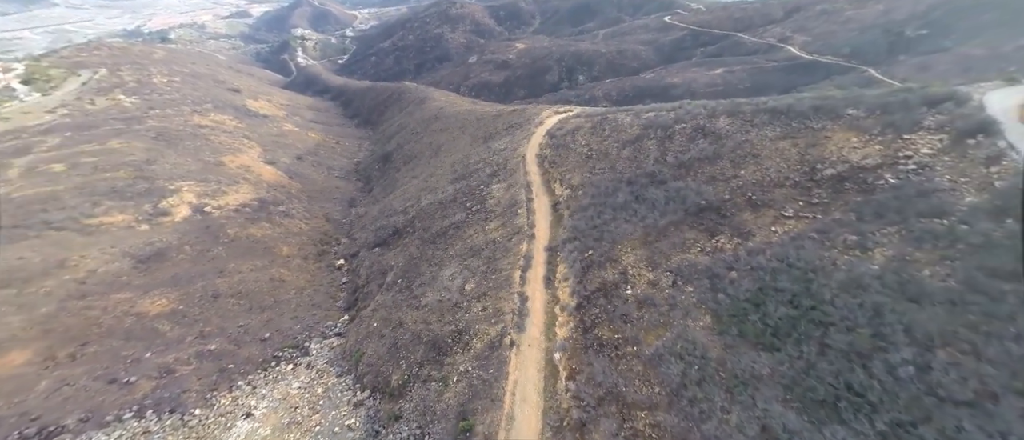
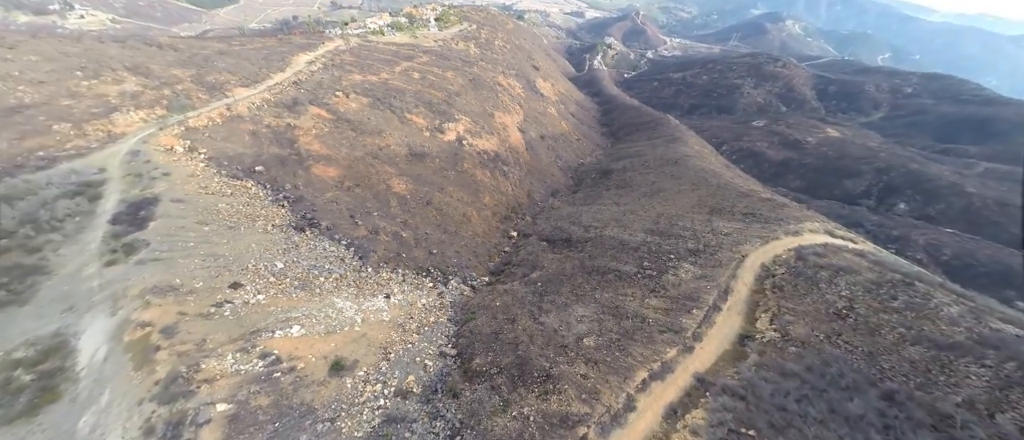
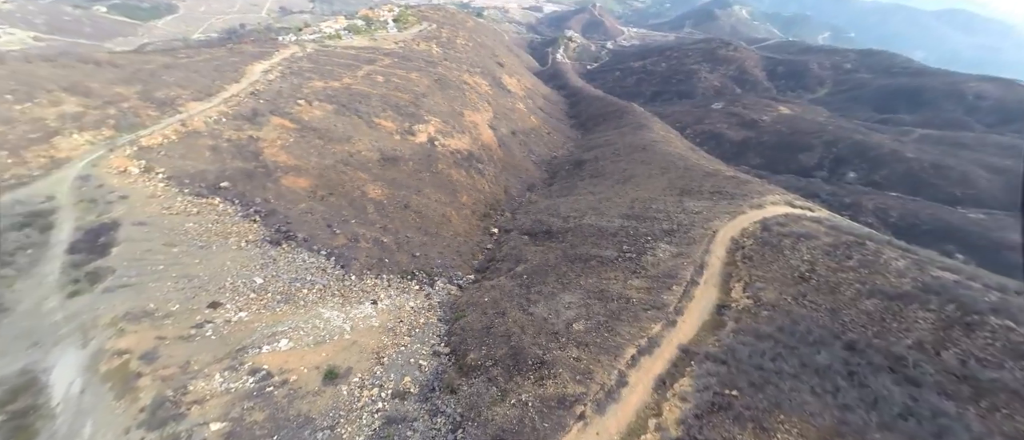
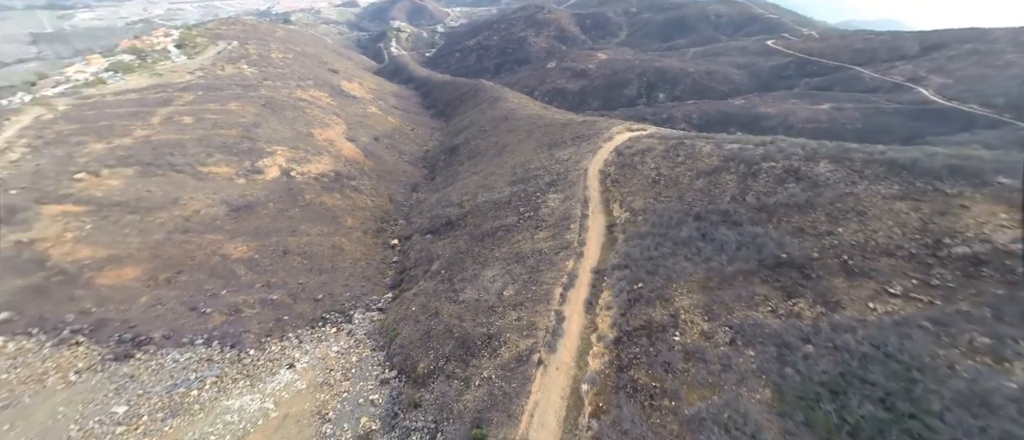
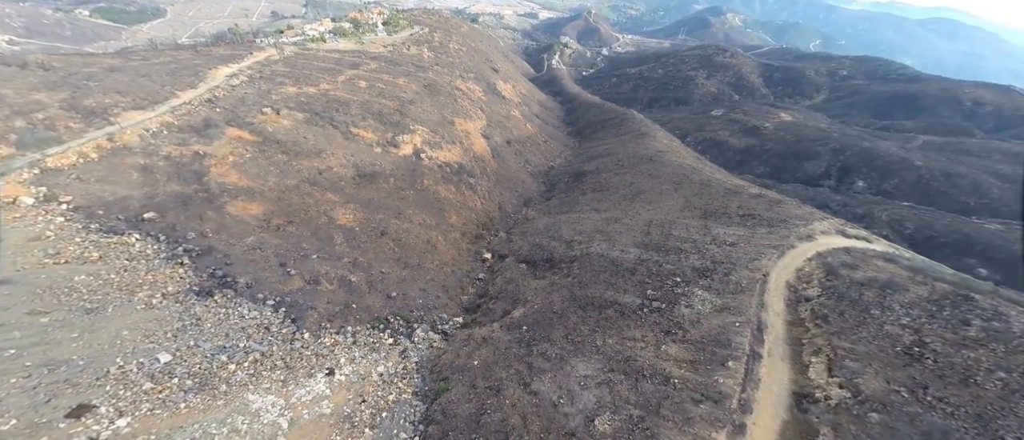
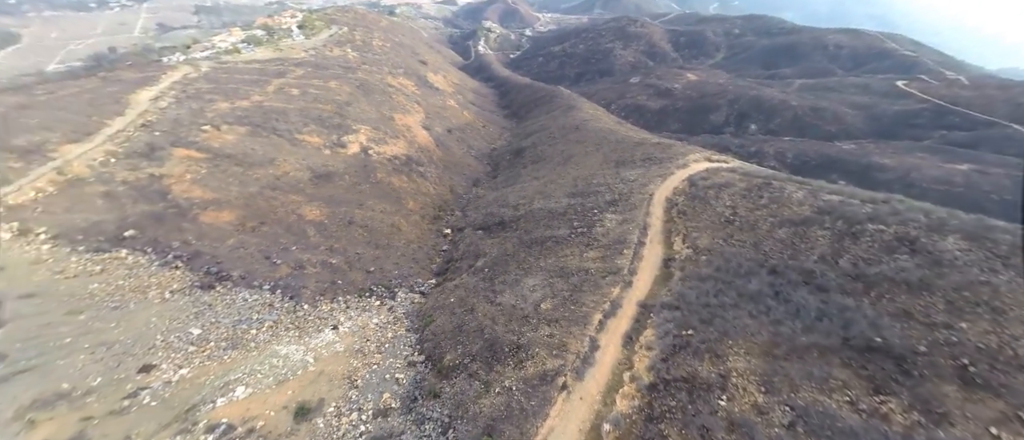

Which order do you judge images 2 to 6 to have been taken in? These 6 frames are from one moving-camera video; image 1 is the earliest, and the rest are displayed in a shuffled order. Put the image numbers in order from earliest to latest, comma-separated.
4, 6, 3, 2, 5
